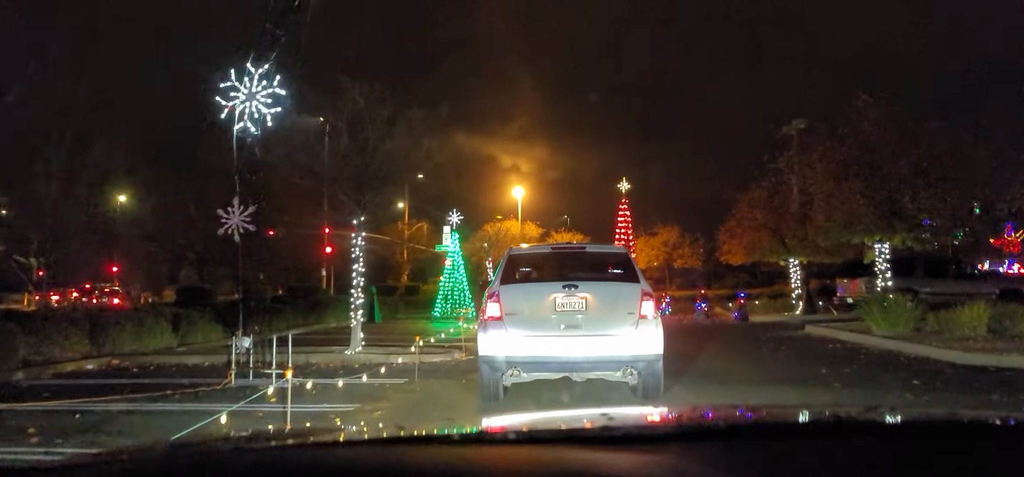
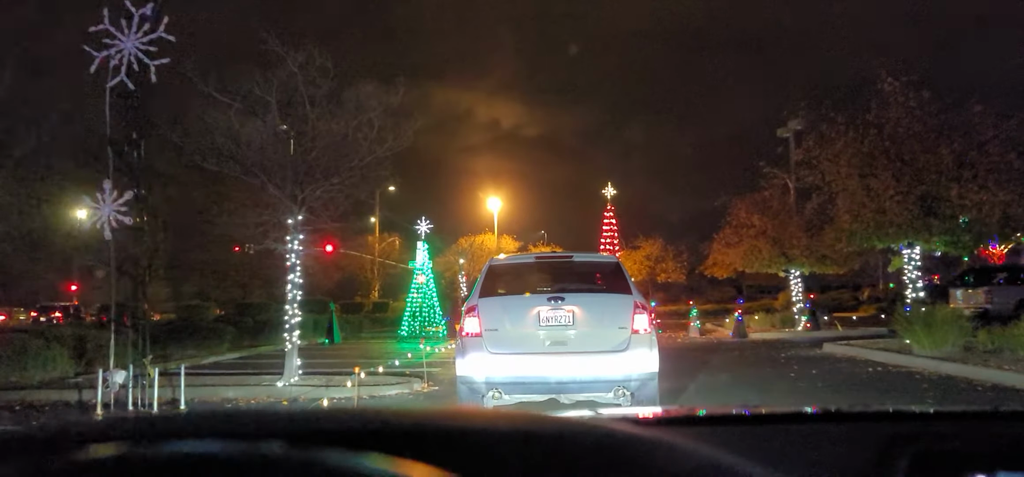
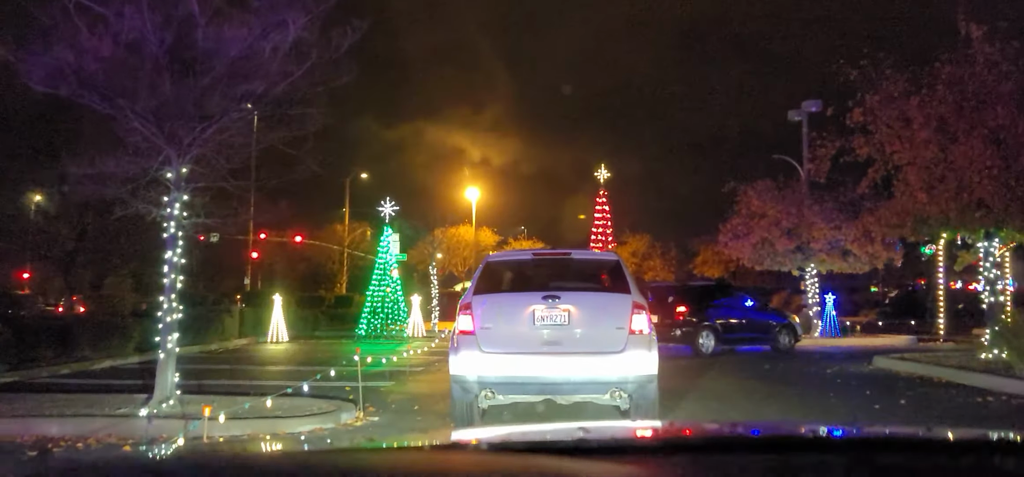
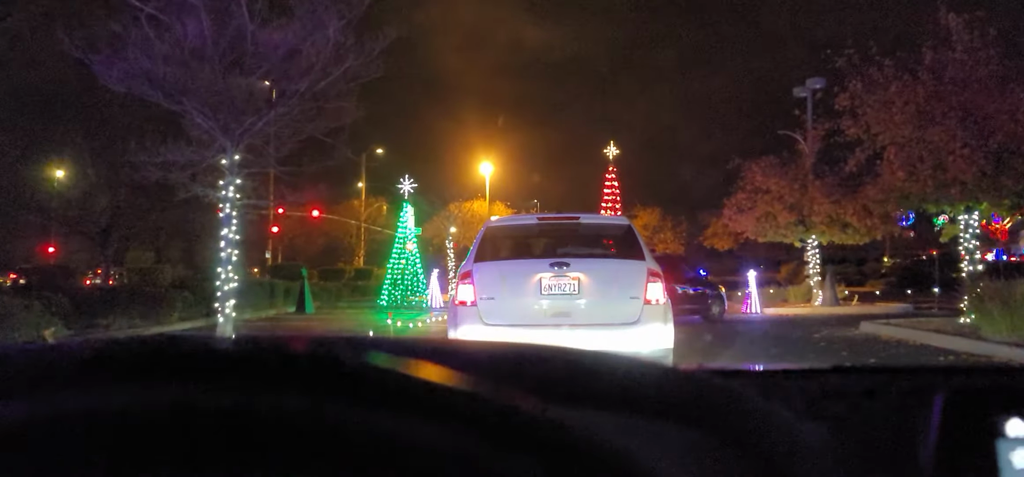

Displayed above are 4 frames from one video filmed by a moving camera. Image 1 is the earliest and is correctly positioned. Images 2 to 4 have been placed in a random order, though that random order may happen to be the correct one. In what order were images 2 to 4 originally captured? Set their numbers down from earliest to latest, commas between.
2, 4, 3
